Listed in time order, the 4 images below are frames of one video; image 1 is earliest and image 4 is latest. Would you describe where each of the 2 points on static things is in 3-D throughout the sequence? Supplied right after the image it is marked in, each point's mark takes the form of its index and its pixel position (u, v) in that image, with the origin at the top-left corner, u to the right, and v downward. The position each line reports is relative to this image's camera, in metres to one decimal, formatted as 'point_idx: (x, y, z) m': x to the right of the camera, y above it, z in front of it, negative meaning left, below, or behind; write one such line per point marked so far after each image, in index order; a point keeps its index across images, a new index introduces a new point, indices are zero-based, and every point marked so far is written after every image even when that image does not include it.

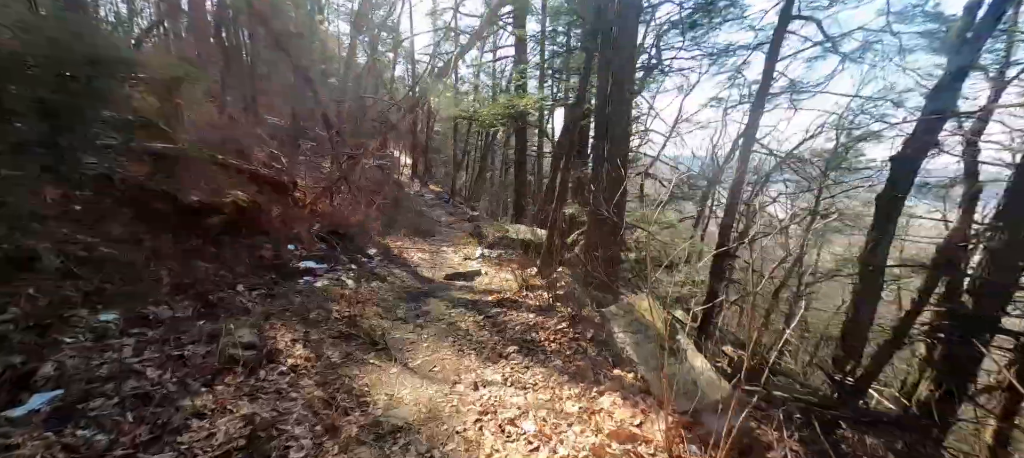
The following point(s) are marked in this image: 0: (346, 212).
0: (-4.0, +0.4, +10.3) m
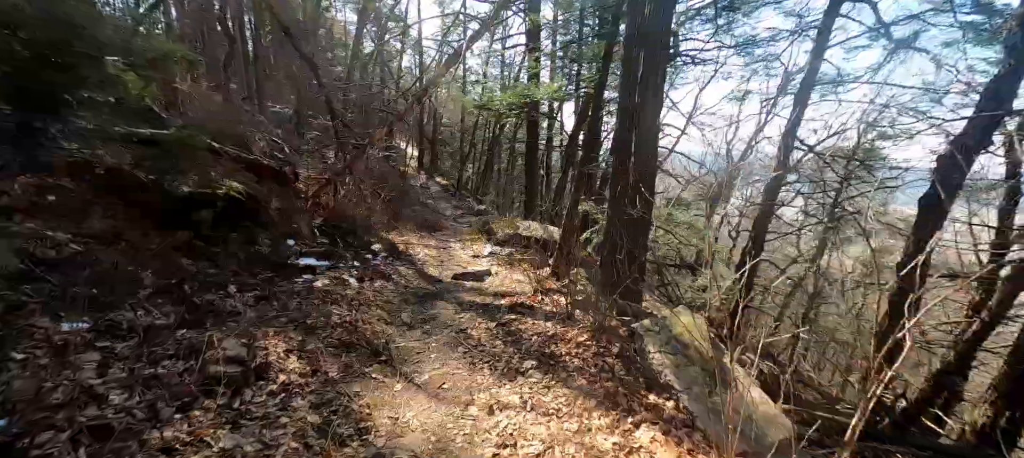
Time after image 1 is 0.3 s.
0: (-3.8, +0.5, +9.9) m
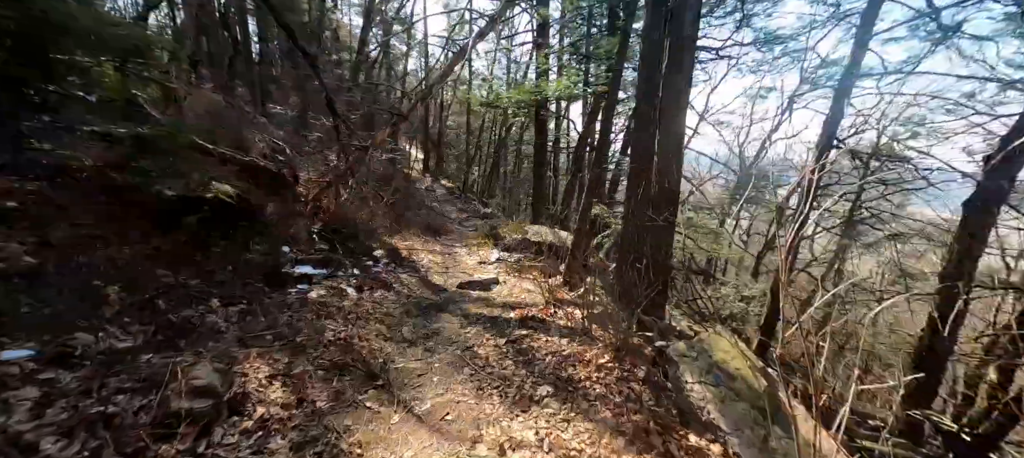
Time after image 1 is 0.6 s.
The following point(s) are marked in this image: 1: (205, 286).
0: (-3.6, +0.4, +9.5) m
1: (-2.9, -0.6, +4.1) m
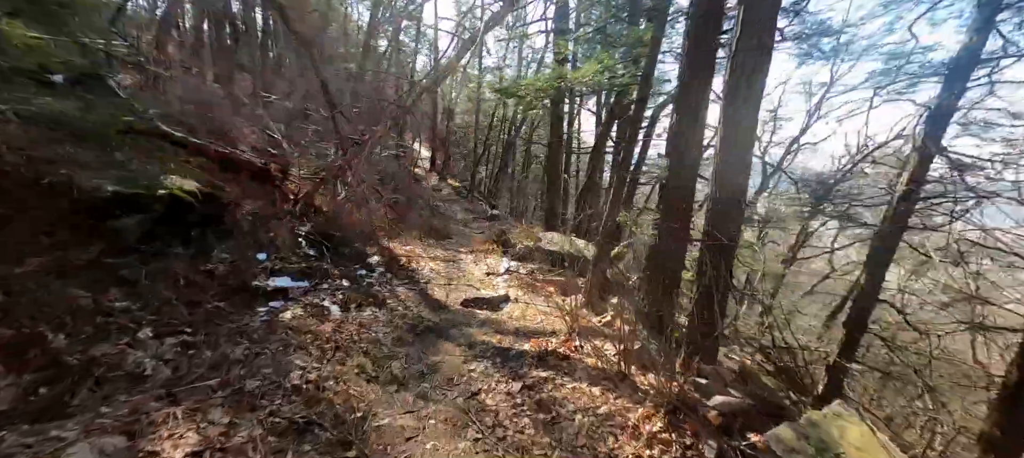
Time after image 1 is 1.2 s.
0: (-3.3, +0.4, +8.6) m
1: (-2.8, -0.6, +3.2) m
